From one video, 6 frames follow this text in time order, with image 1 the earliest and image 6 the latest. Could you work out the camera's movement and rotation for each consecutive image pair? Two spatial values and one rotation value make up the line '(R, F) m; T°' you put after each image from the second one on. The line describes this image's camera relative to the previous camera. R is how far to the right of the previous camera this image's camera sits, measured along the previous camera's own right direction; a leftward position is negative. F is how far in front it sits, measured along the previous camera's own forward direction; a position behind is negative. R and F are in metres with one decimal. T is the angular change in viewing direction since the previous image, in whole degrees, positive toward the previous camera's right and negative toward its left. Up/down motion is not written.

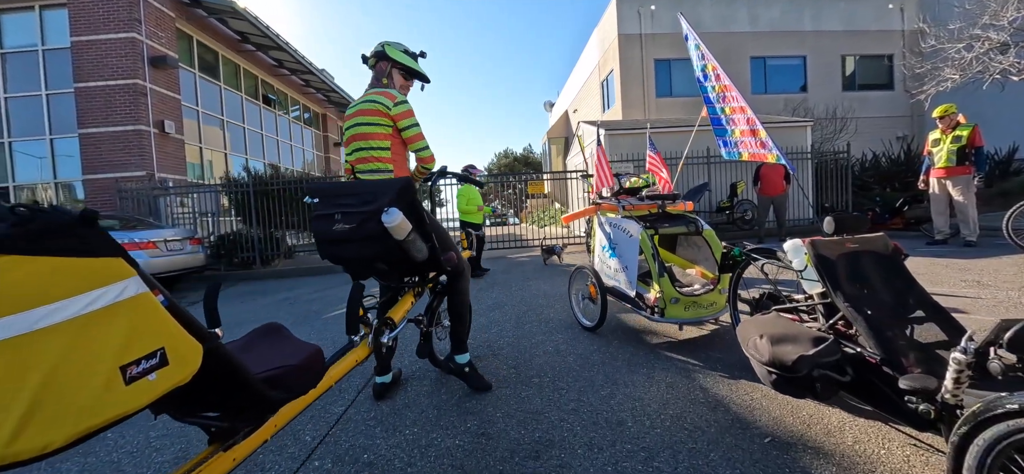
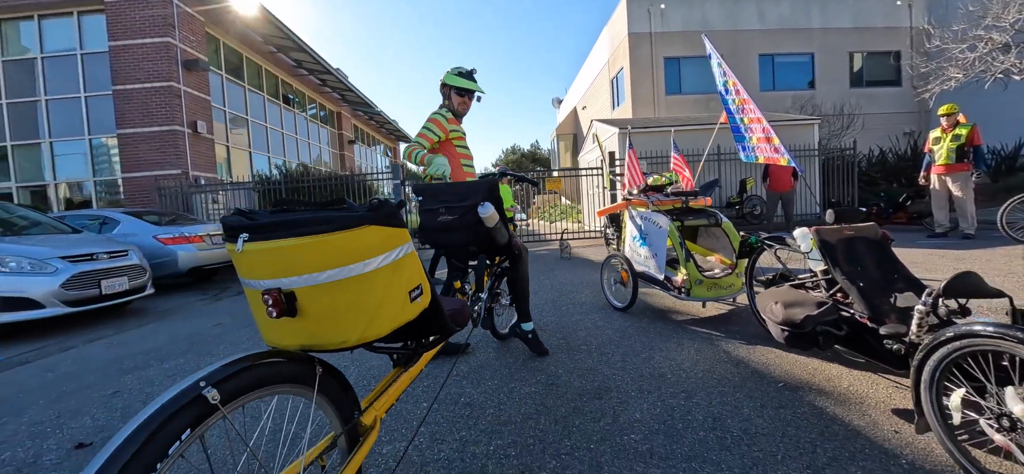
(-0.4, -0.5) m; -1°
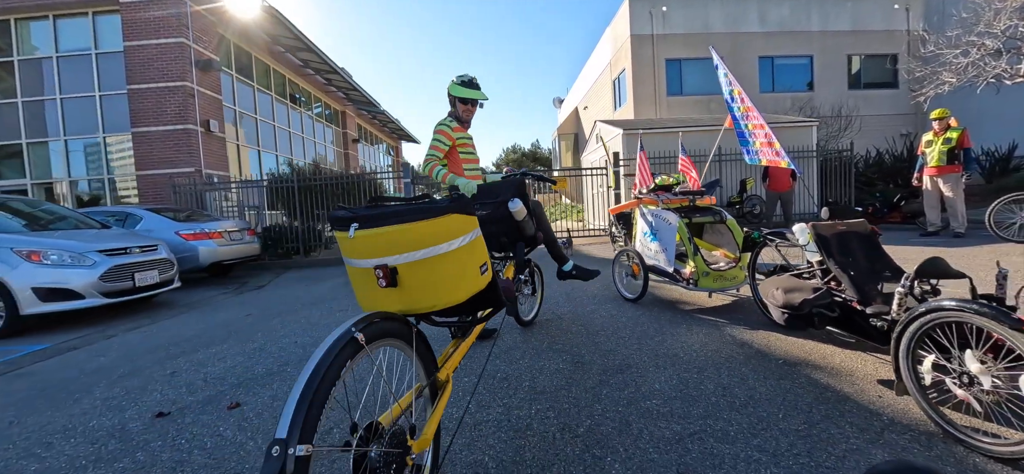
(-0.2, -0.3) m; 0°
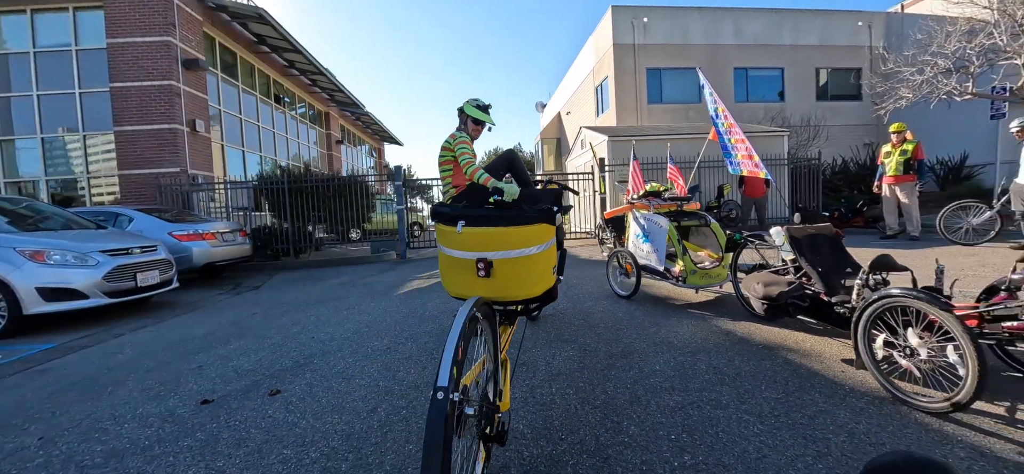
(-0.3, -0.3) m; +3°
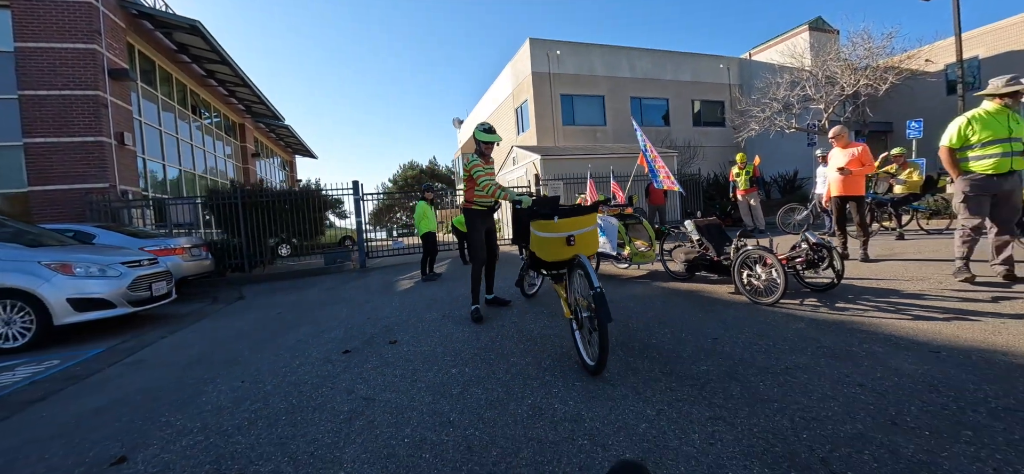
(-1.3, -1.3) m; +13°
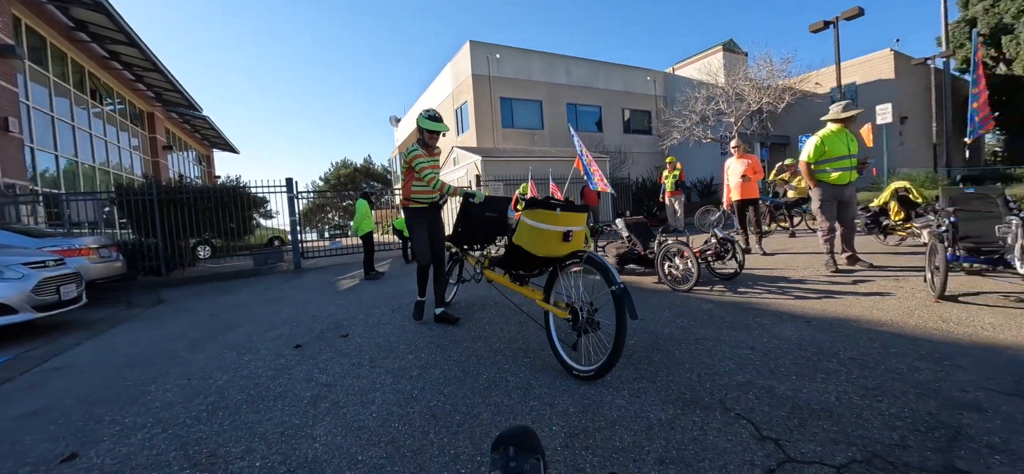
(-0.1, -0.3) m; +9°
